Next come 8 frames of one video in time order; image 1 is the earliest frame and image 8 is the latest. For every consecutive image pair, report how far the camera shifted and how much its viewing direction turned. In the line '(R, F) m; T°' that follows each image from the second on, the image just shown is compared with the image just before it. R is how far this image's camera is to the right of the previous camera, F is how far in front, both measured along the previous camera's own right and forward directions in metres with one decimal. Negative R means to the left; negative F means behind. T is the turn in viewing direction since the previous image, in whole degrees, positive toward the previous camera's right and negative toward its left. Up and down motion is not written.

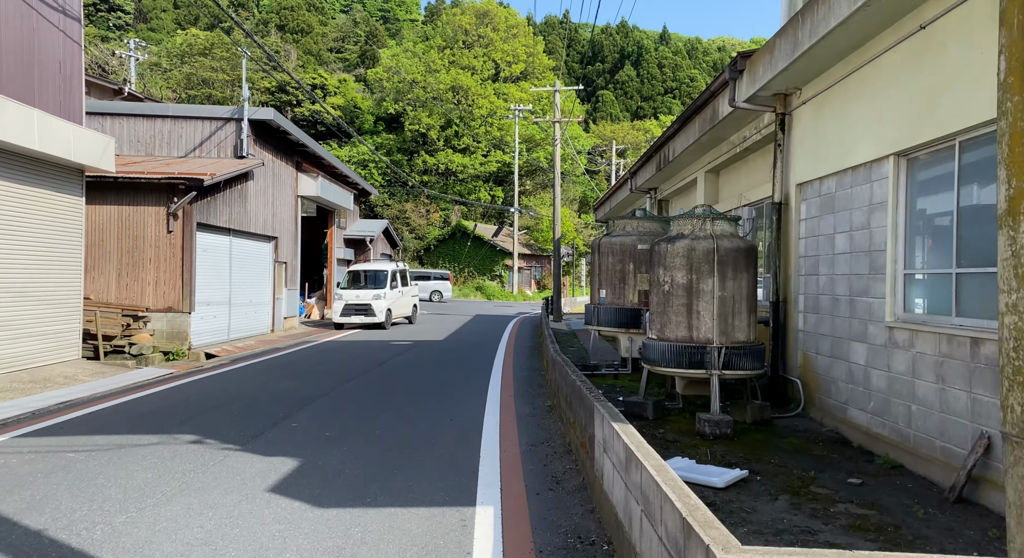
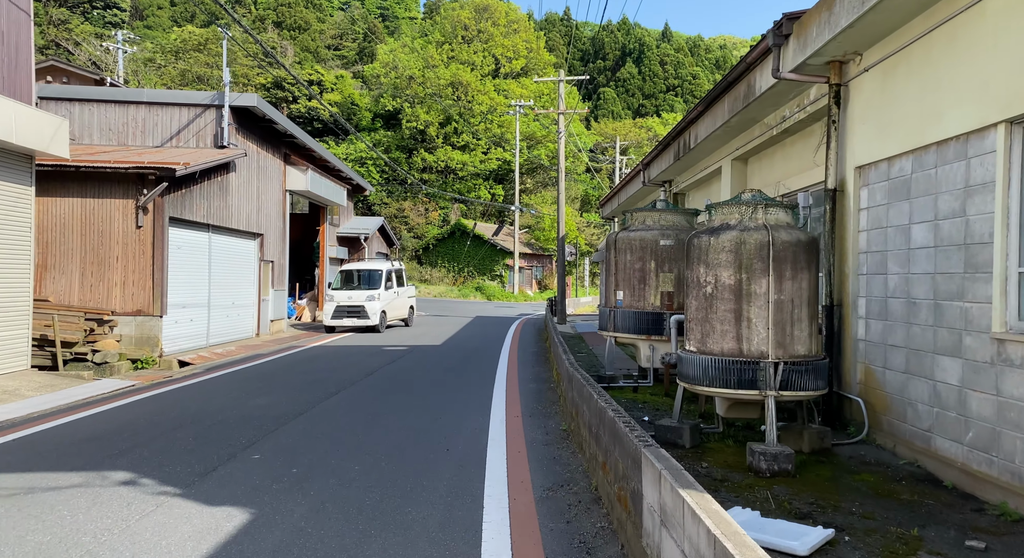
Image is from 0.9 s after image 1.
(-0.1, +1.2) m; 0°
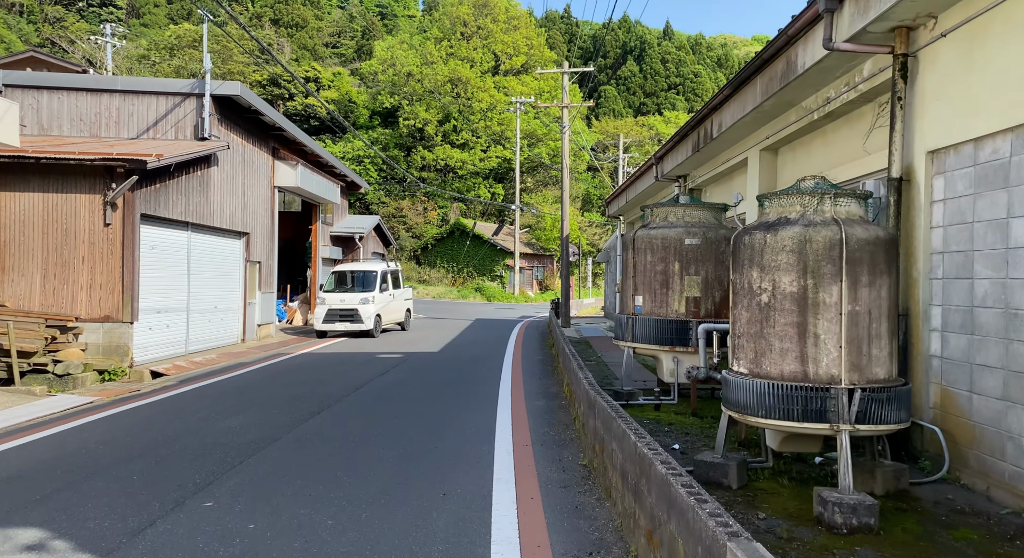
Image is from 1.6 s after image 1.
(-0.1, +1.1) m; 0°
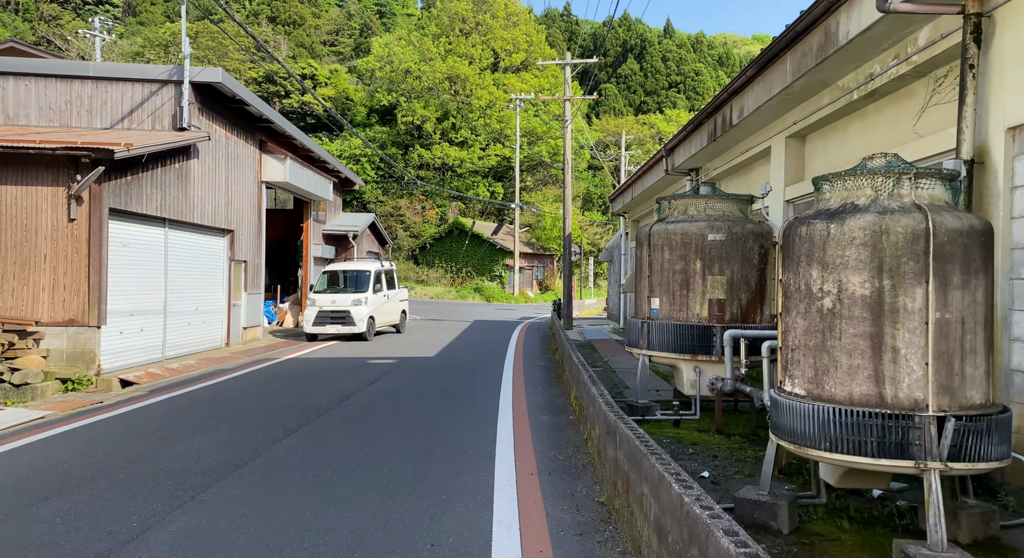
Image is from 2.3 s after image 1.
(0.0, +0.9) m; 0°
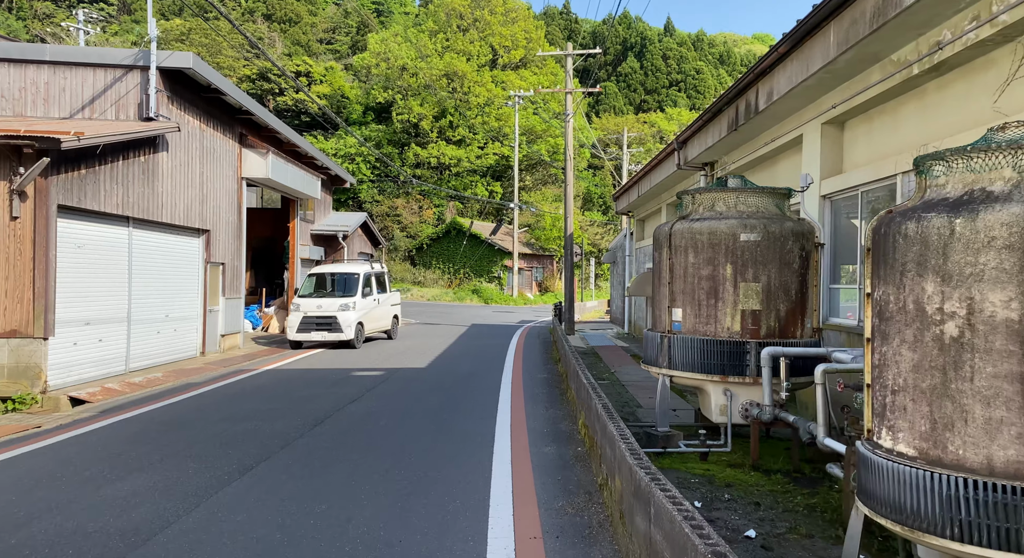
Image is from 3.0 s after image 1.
(0.0, +1.1) m; 0°
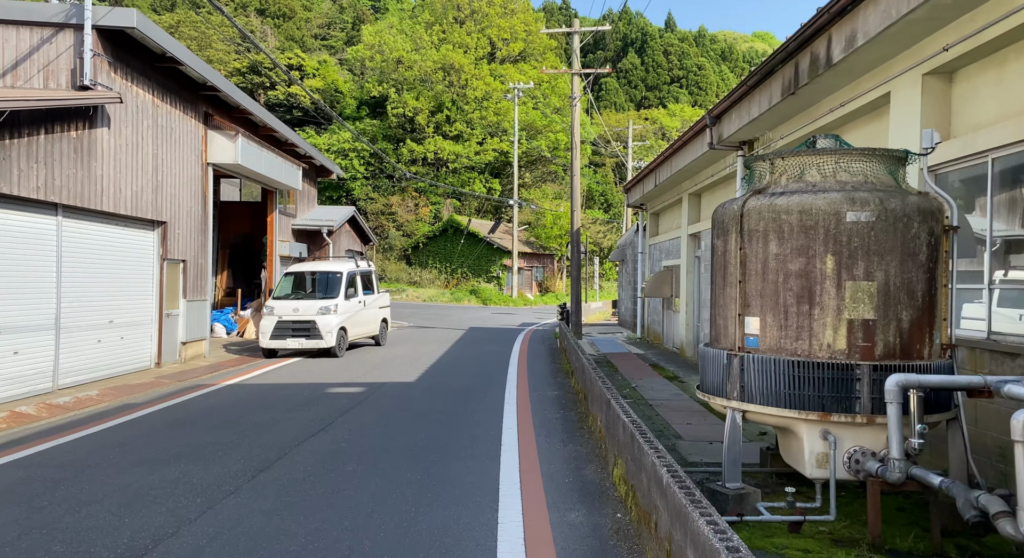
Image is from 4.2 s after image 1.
(-0.1, +1.8) m; 0°
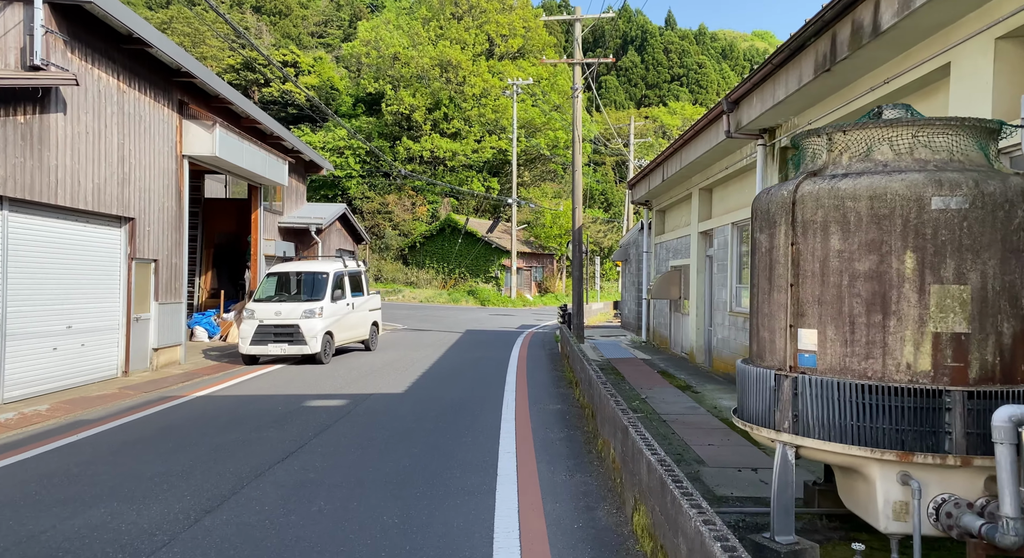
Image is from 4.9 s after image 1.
(0.0, +0.9) m; 0°
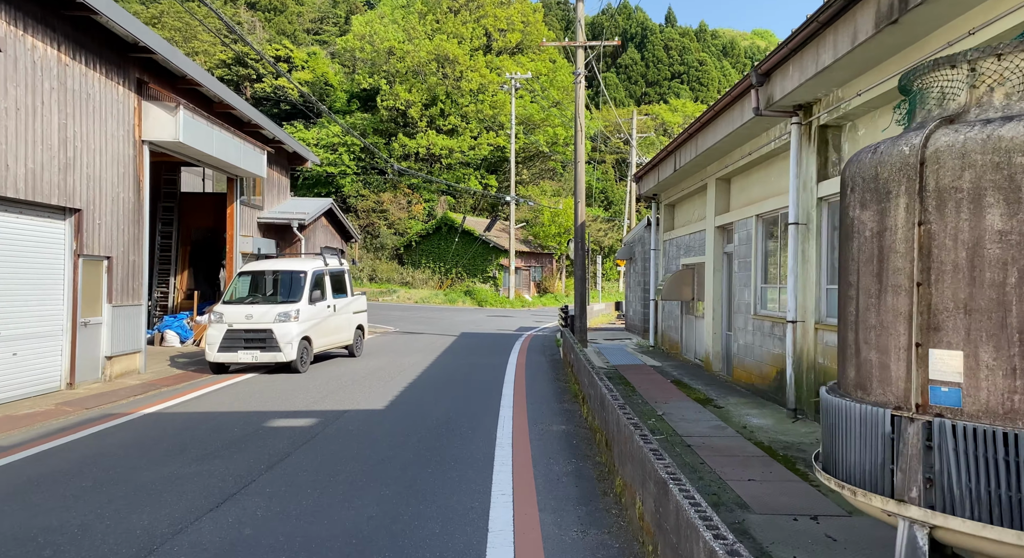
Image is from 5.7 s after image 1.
(0.0, +1.3) m; 0°
